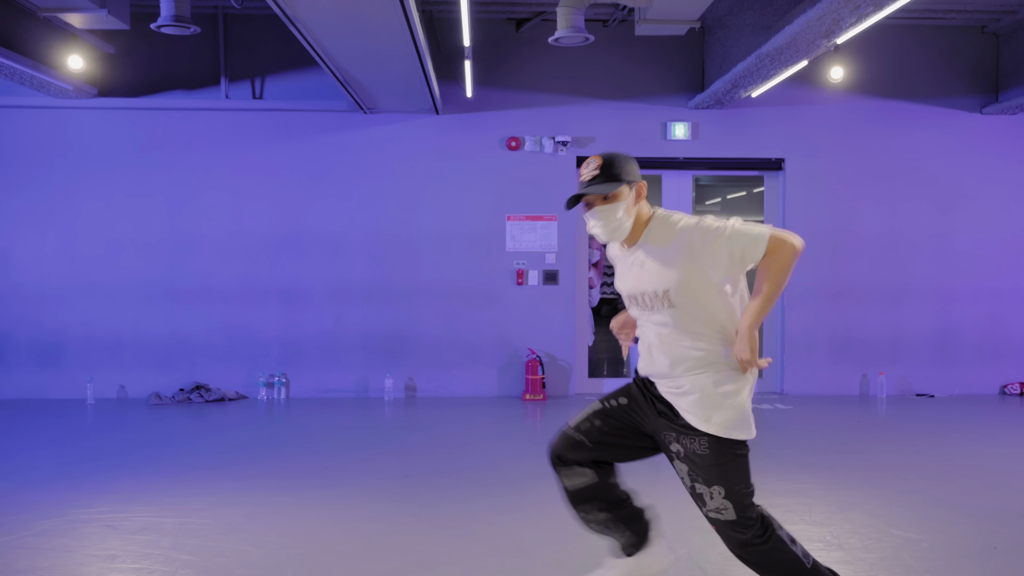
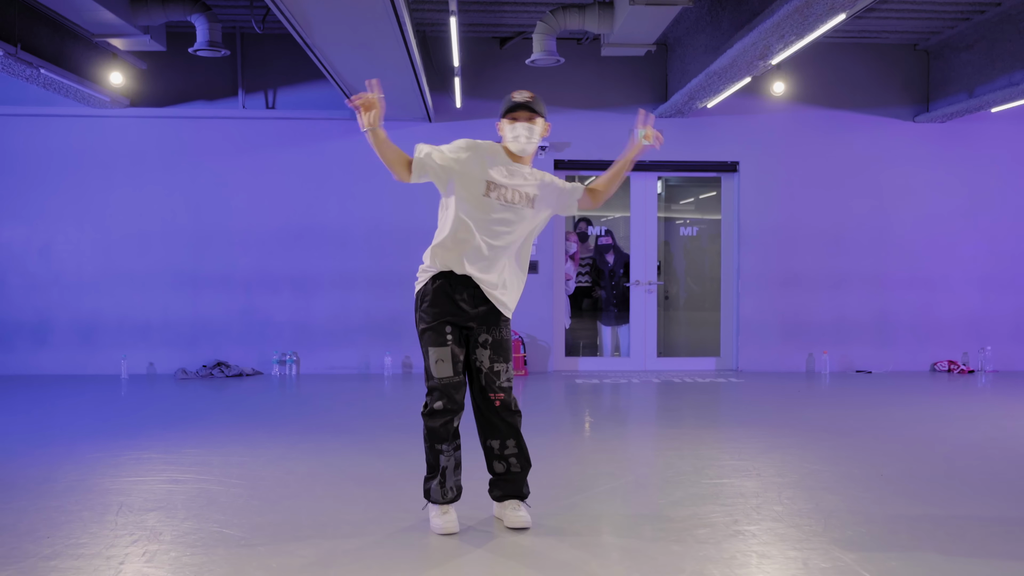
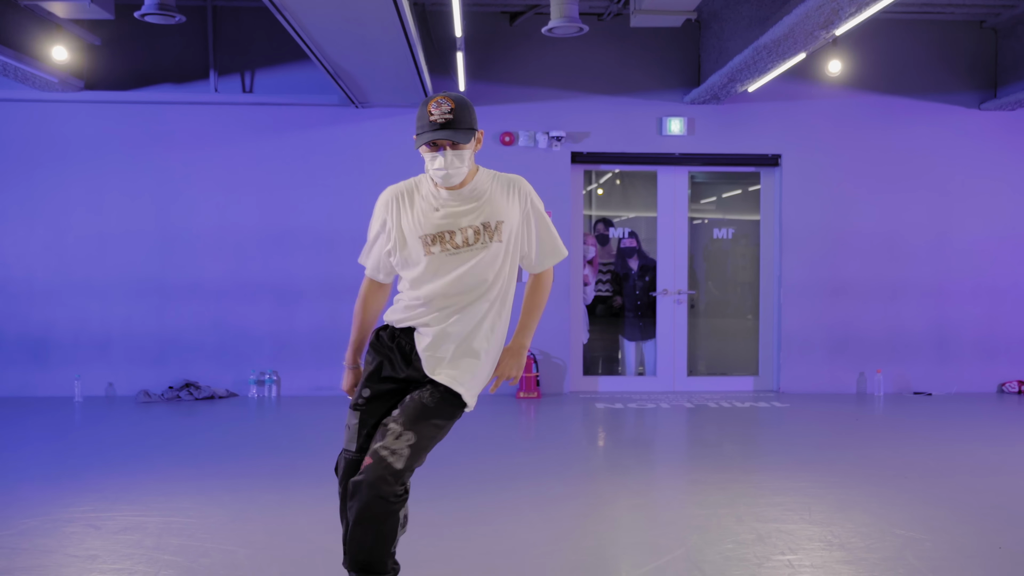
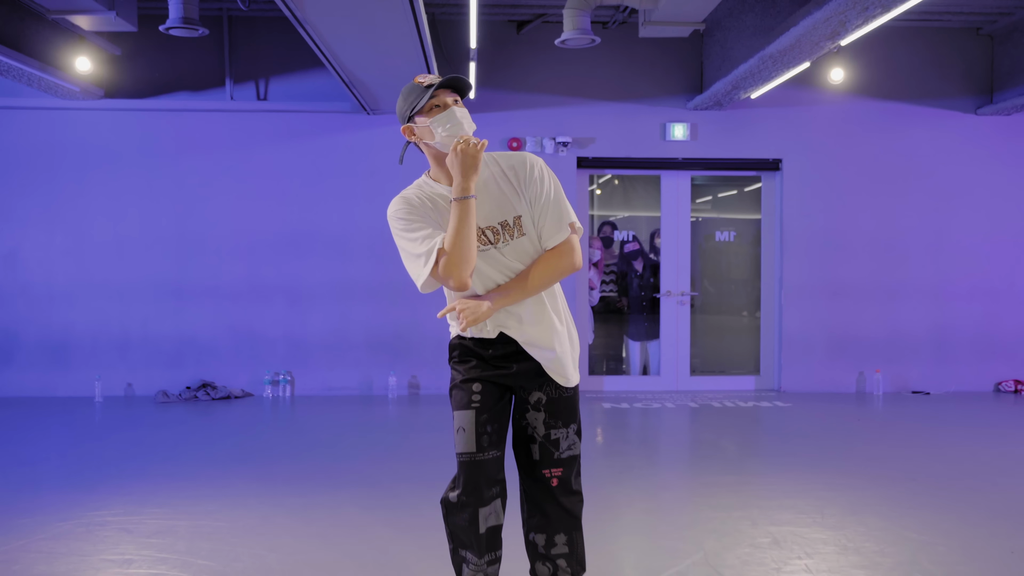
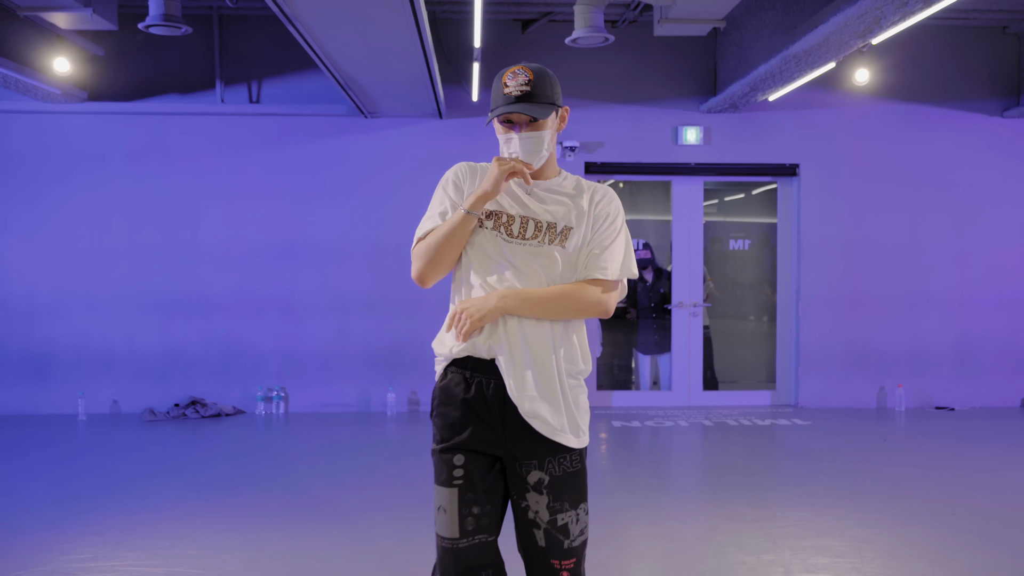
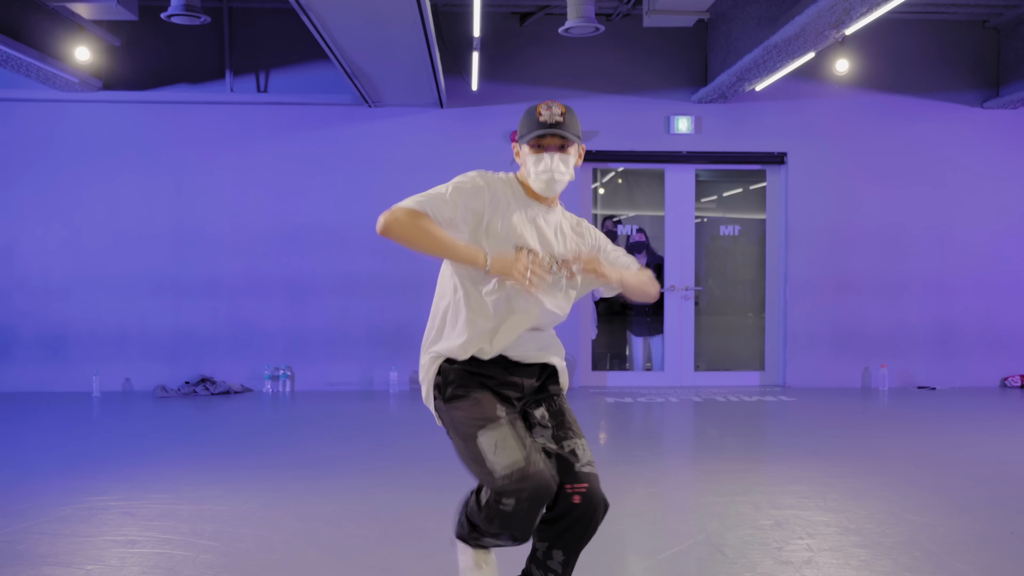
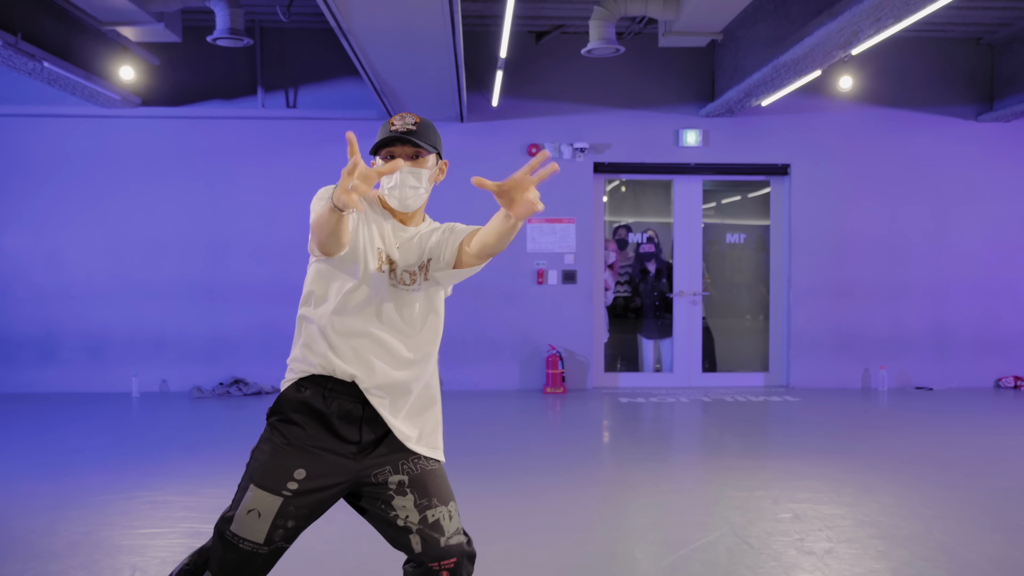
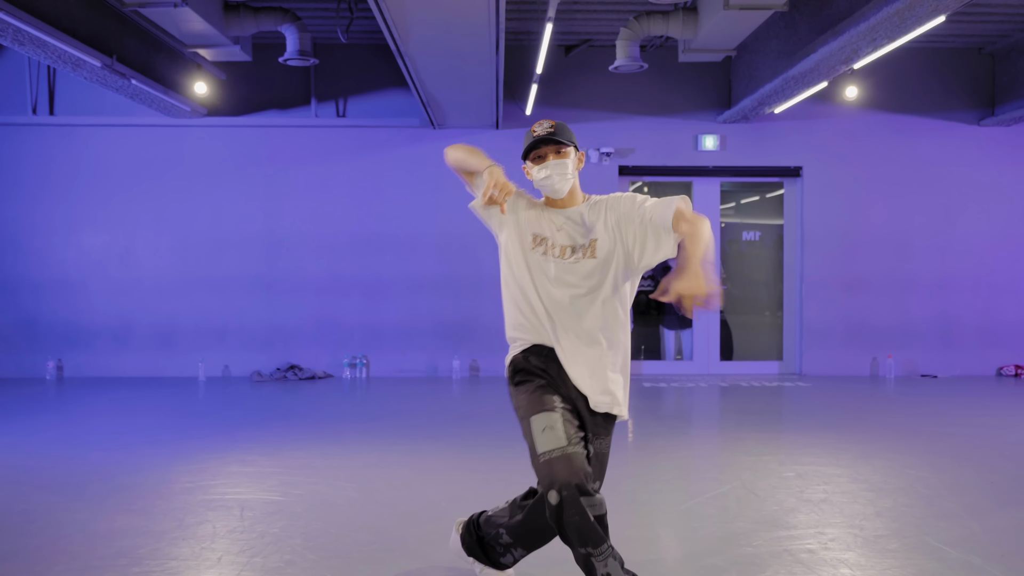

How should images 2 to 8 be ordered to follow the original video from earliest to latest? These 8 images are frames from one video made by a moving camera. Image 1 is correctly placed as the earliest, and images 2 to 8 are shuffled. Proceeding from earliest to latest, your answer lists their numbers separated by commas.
3, 6, 2, 4, 5, 7, 8
